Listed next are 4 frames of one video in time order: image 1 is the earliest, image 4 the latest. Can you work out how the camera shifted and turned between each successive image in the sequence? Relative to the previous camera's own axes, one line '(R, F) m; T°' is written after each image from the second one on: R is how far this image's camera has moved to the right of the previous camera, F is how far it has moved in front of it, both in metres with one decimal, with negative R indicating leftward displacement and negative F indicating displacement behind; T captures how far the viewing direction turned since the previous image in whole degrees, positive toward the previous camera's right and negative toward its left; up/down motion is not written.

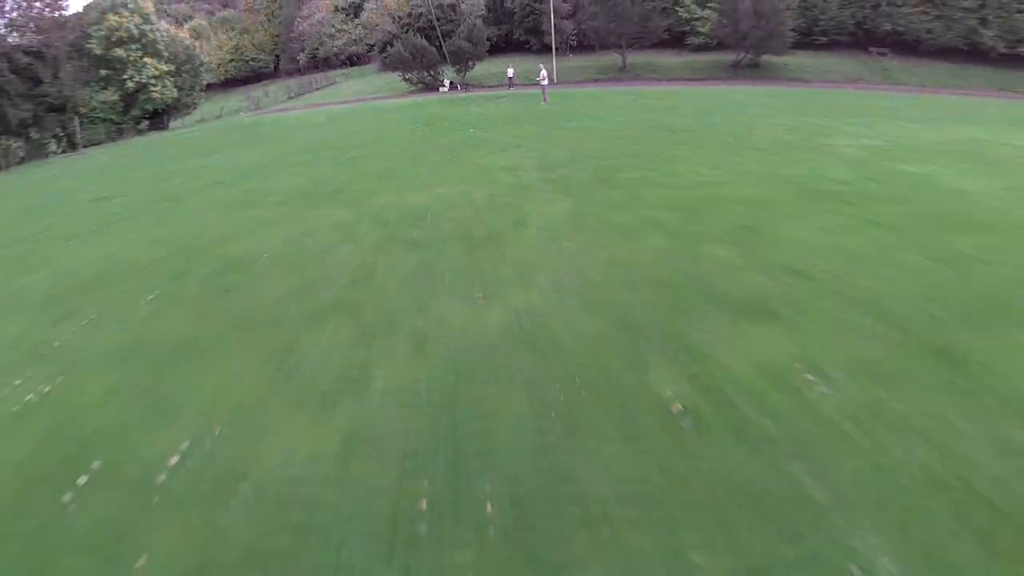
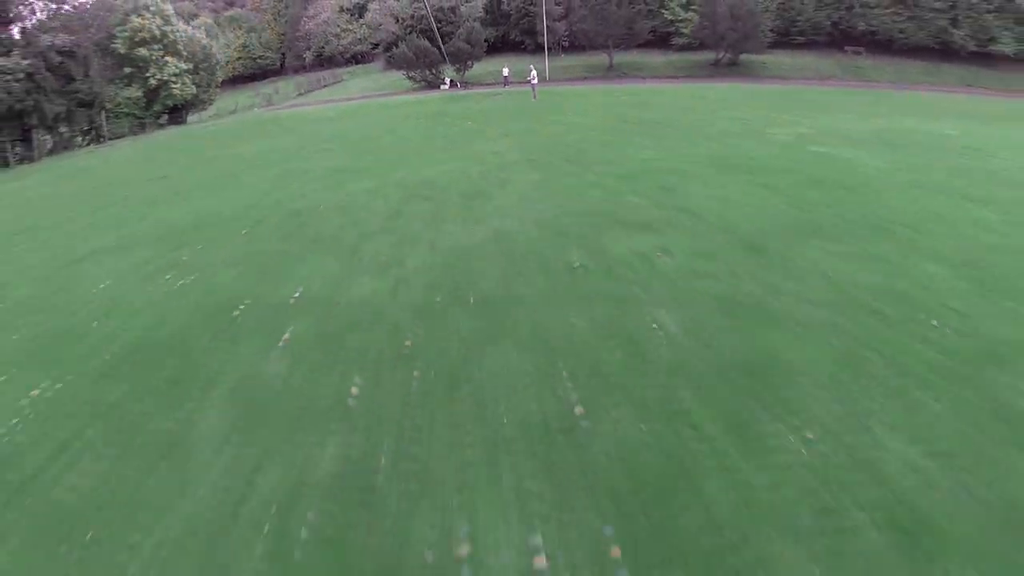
(+0.1, -2.3) m; 0°
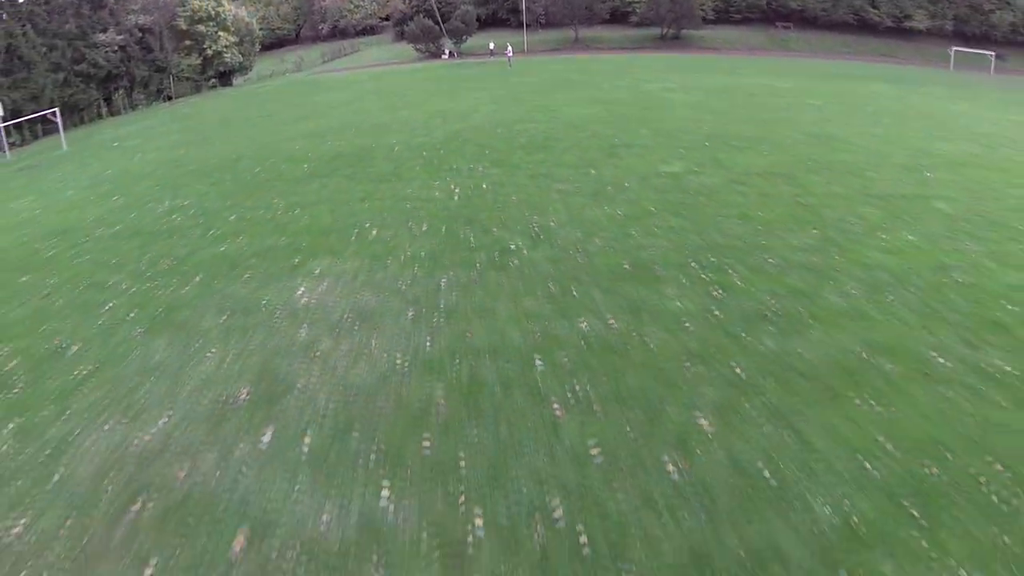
(+0.5, -8.8) m; 0°
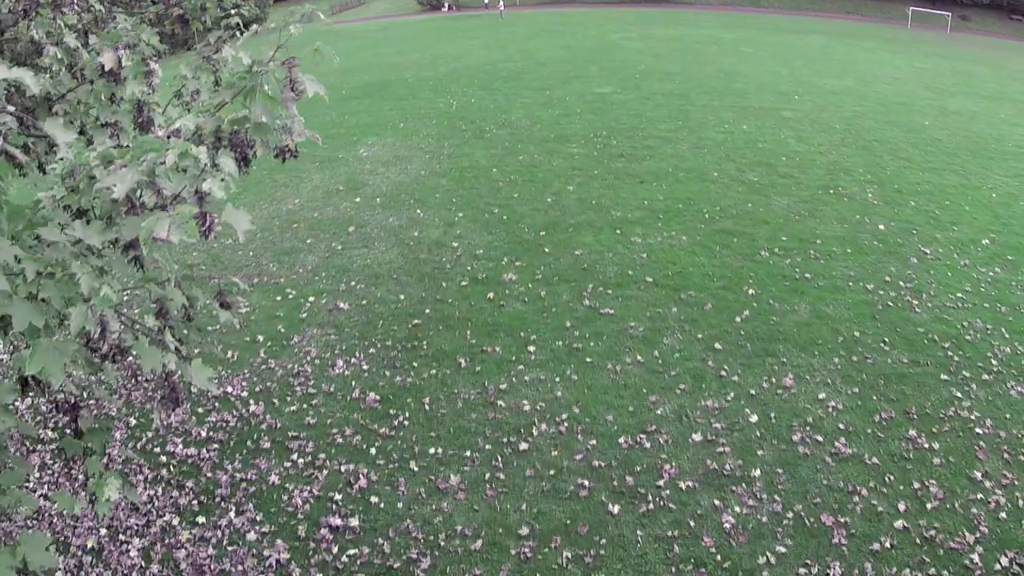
(+0.3, -5.3) m; 0°
